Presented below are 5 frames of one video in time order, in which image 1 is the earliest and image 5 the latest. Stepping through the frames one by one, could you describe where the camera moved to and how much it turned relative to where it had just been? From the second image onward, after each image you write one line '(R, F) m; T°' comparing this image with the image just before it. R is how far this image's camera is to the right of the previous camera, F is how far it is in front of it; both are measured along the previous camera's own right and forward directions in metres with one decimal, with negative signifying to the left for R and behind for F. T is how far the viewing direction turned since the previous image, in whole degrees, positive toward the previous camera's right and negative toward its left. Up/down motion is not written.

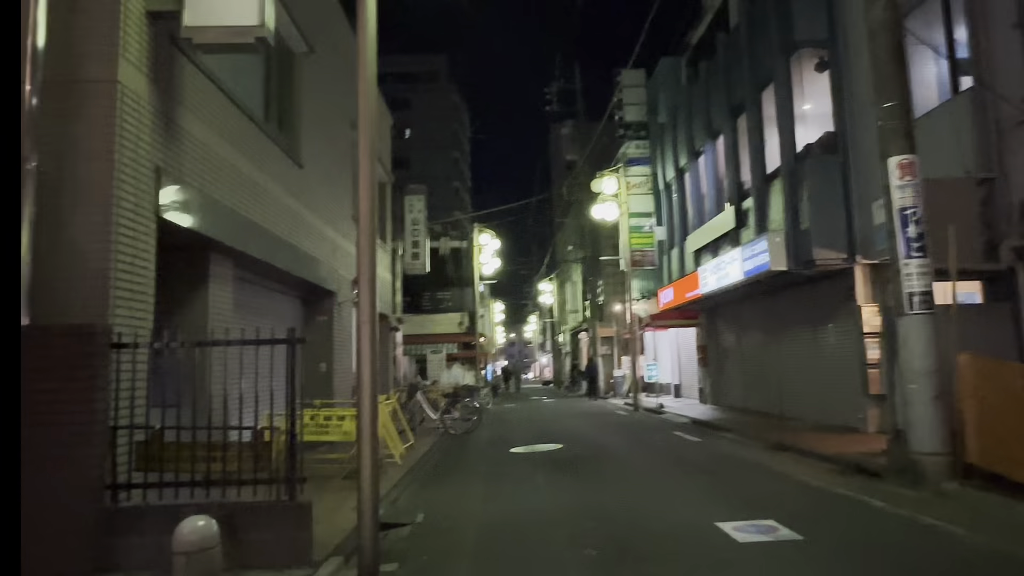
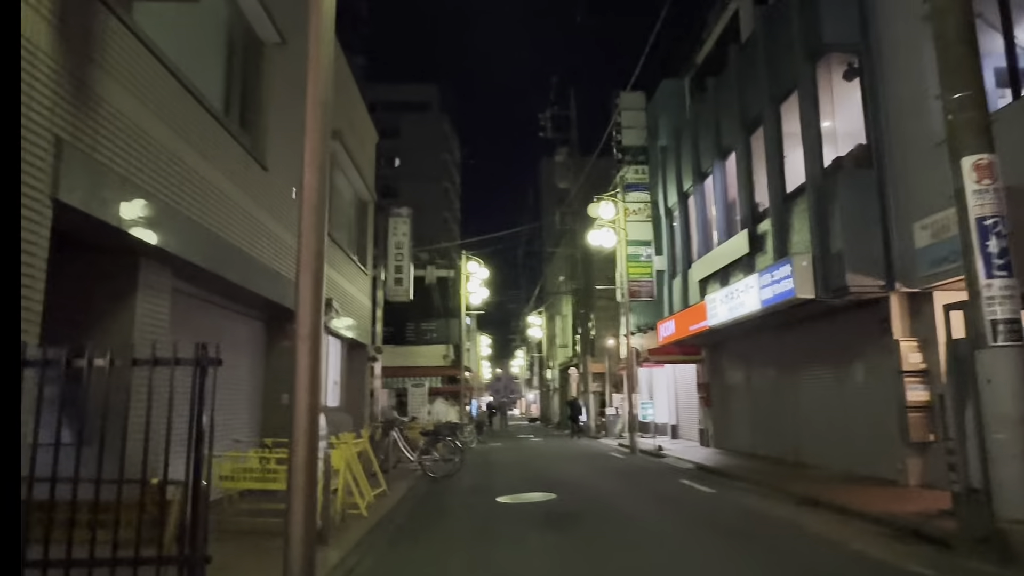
(-0.1, +1.9) m; +1°
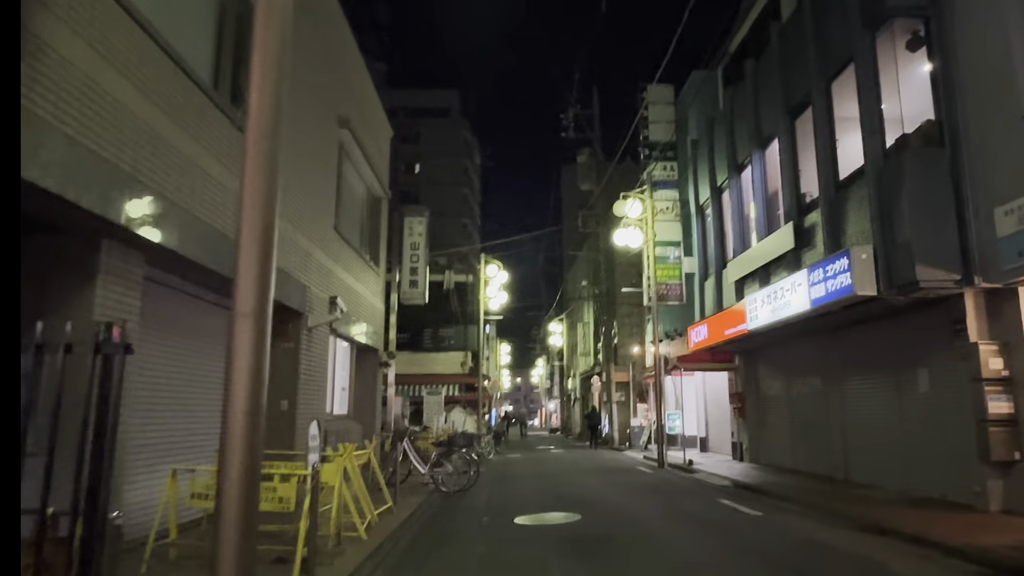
(0.0, +1.4) m; -2°
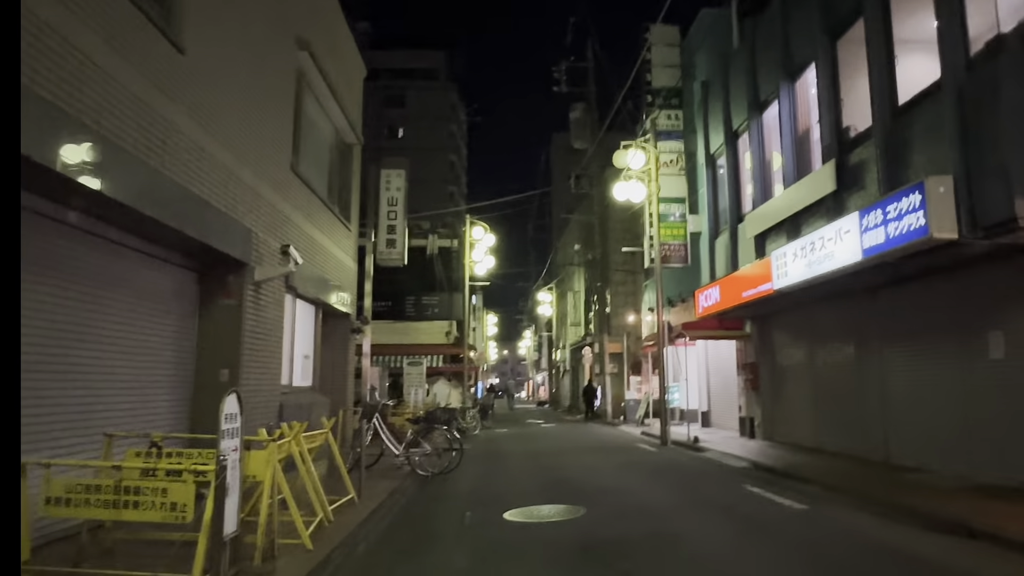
(0.0, +2.4) m; +1°
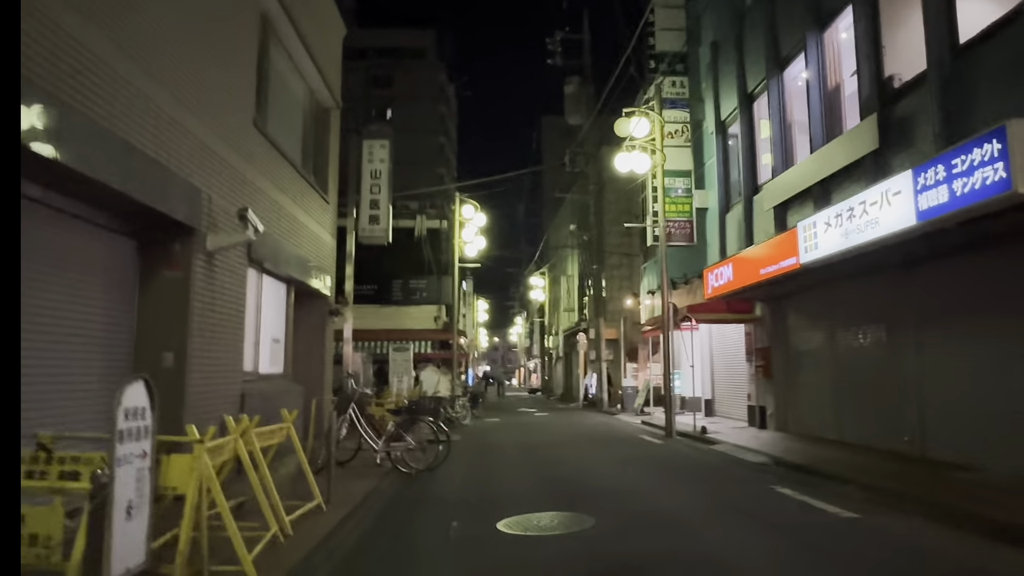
(-0.1, +1.7) m; +1°
